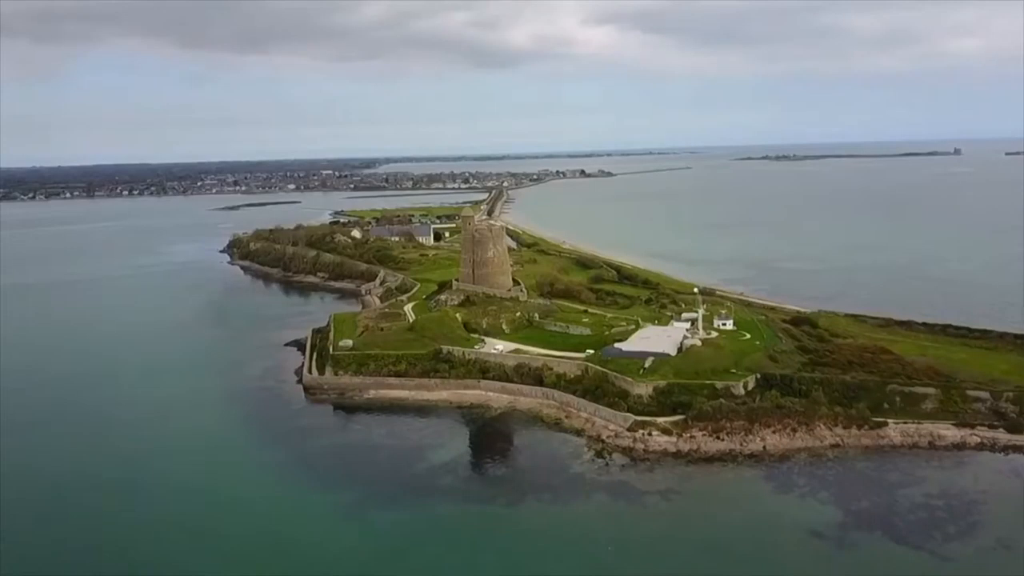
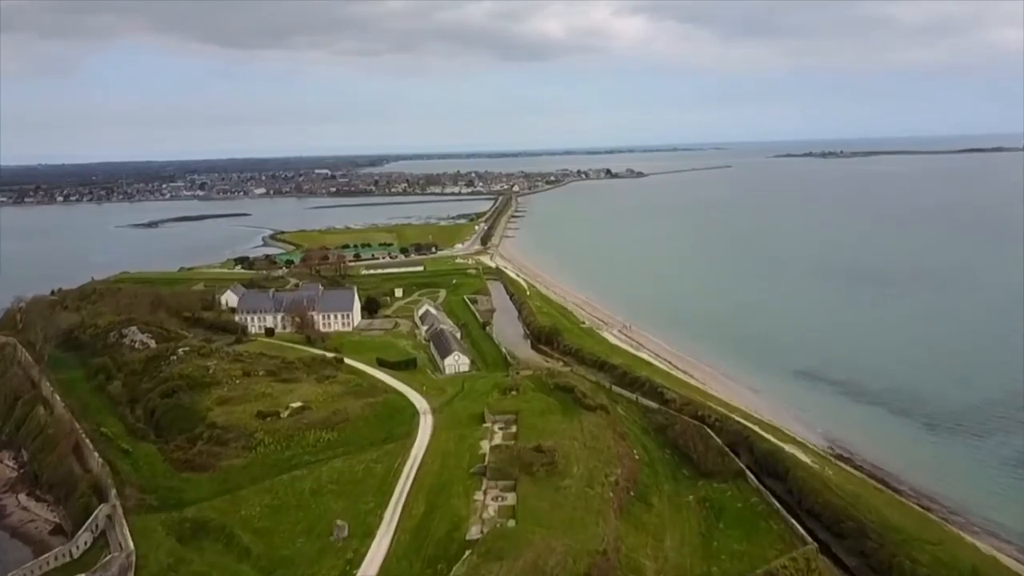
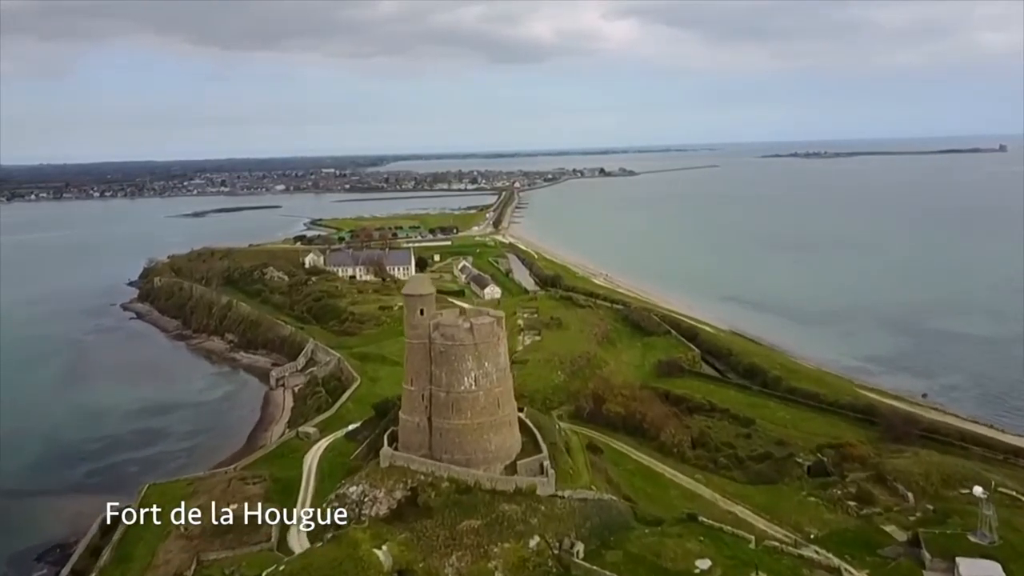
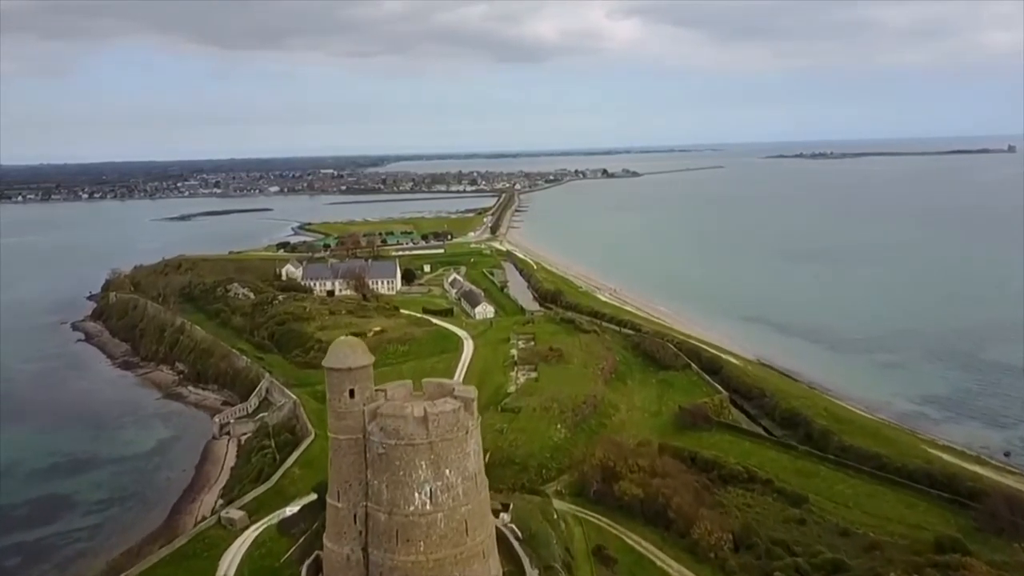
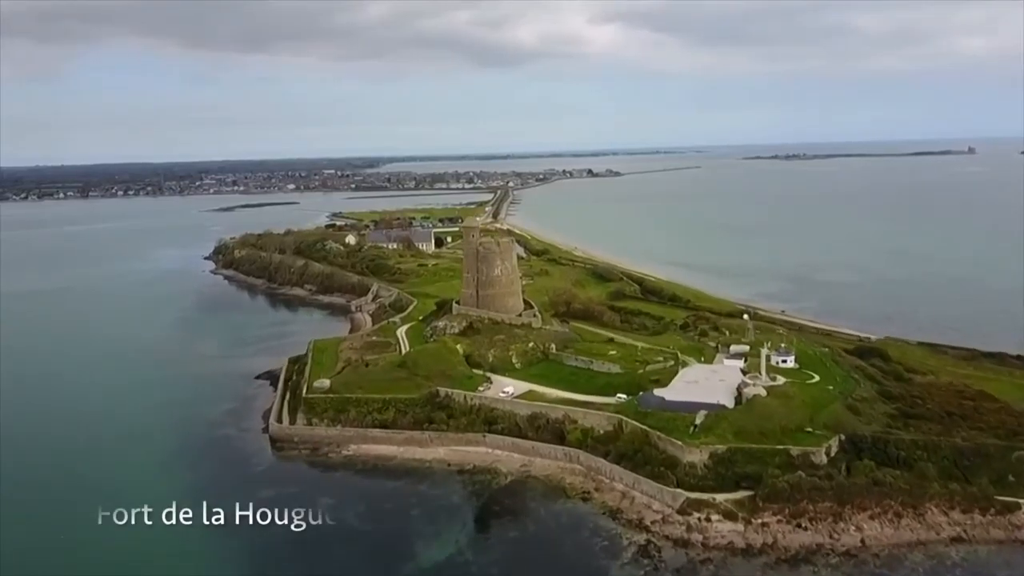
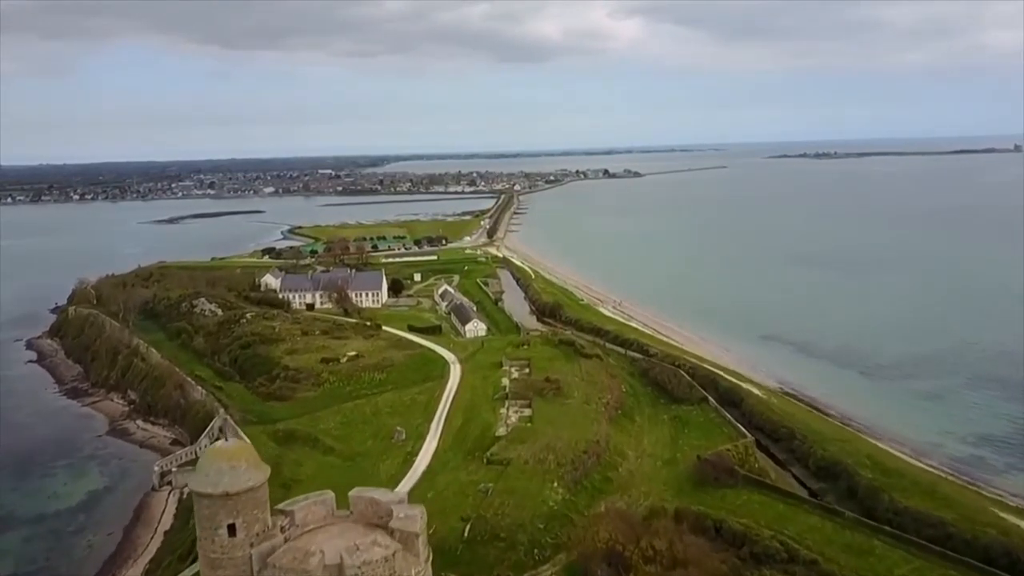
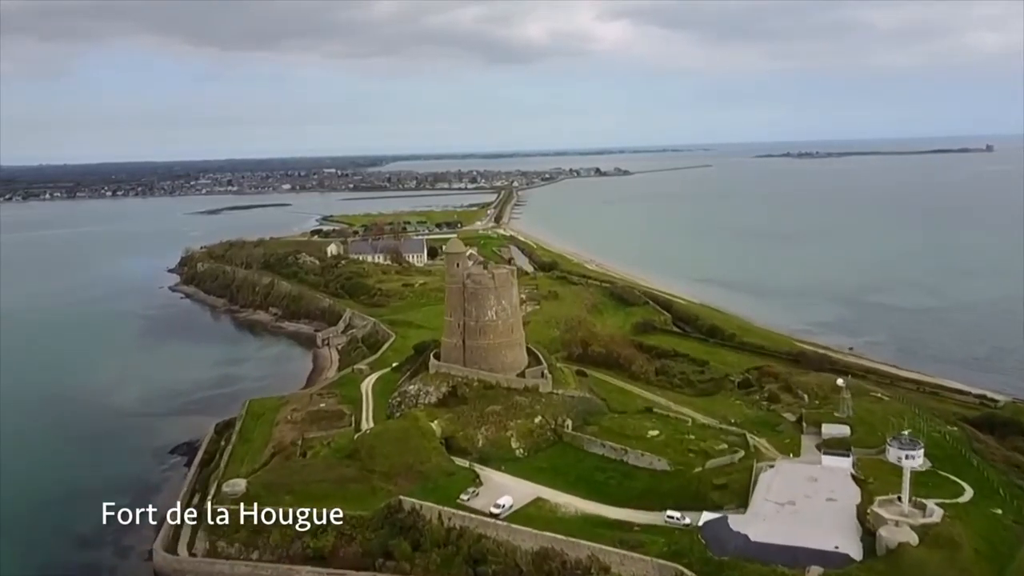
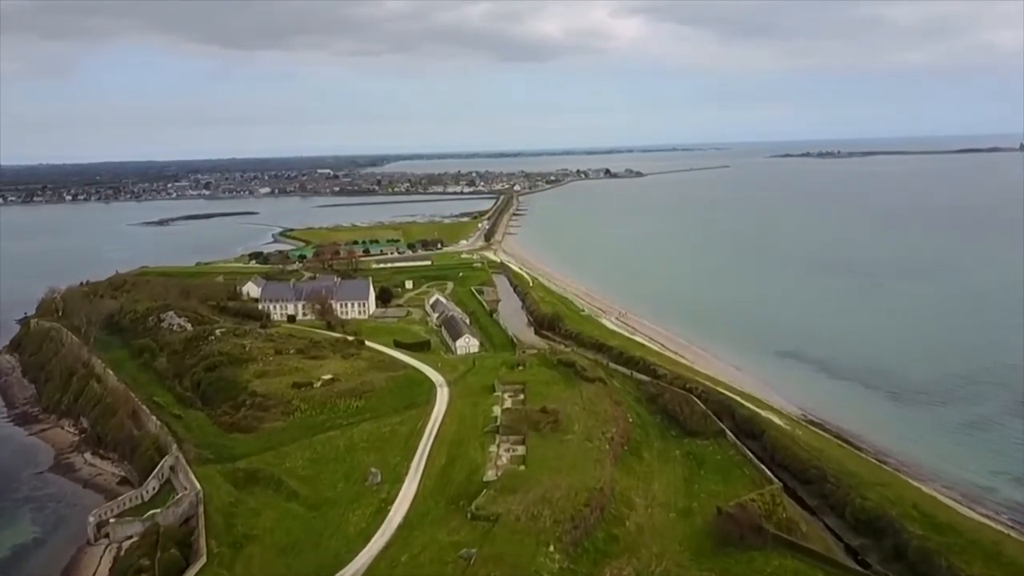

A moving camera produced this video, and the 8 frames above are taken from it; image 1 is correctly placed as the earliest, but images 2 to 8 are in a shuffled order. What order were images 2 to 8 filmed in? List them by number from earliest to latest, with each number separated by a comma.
5, 7, 3, 4, 6, 8, 2
